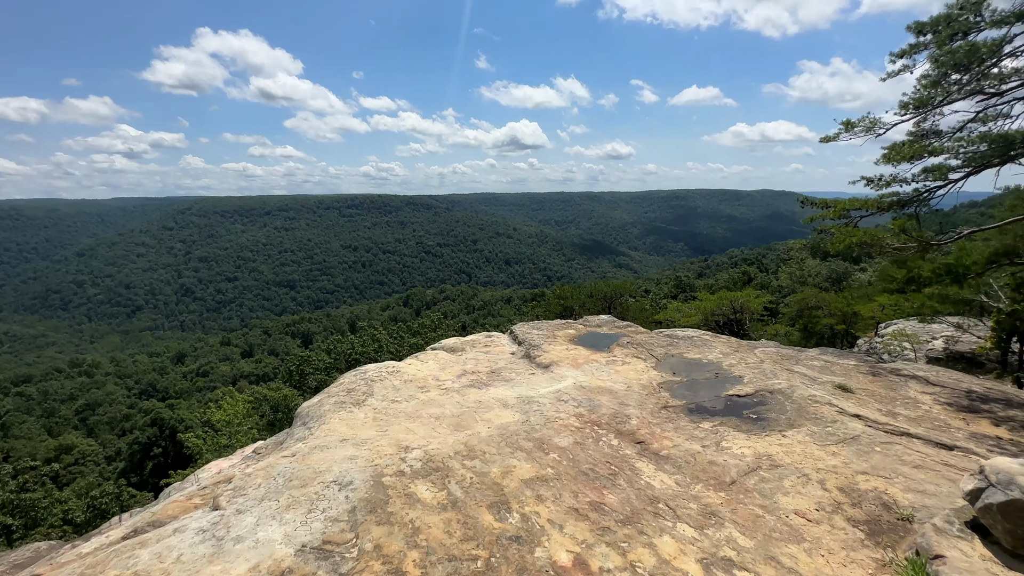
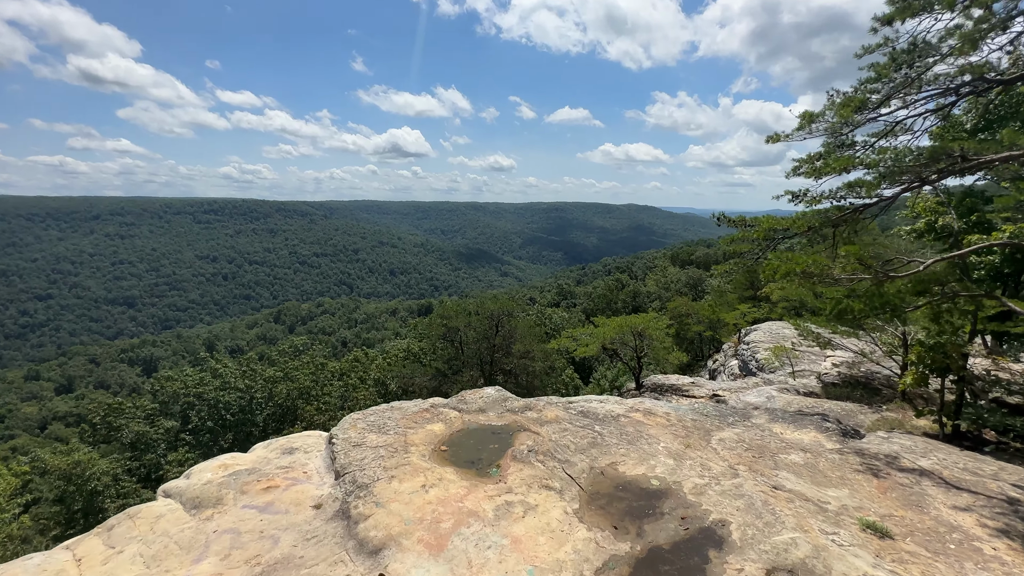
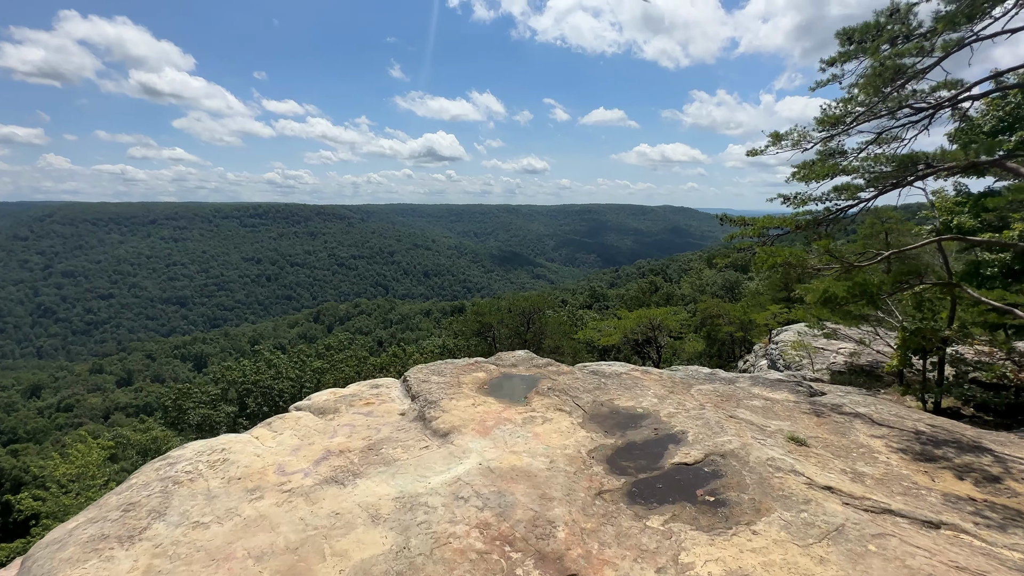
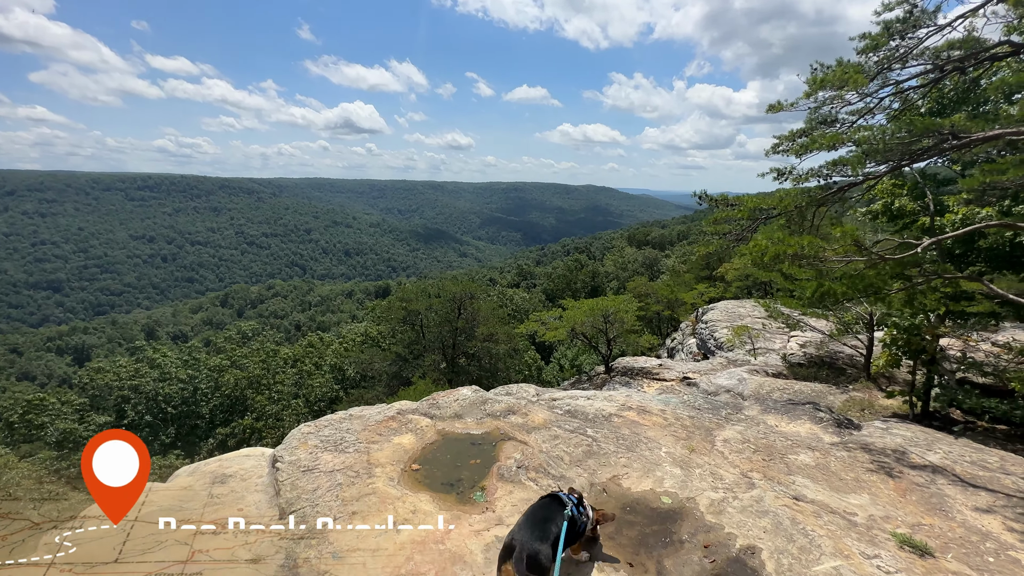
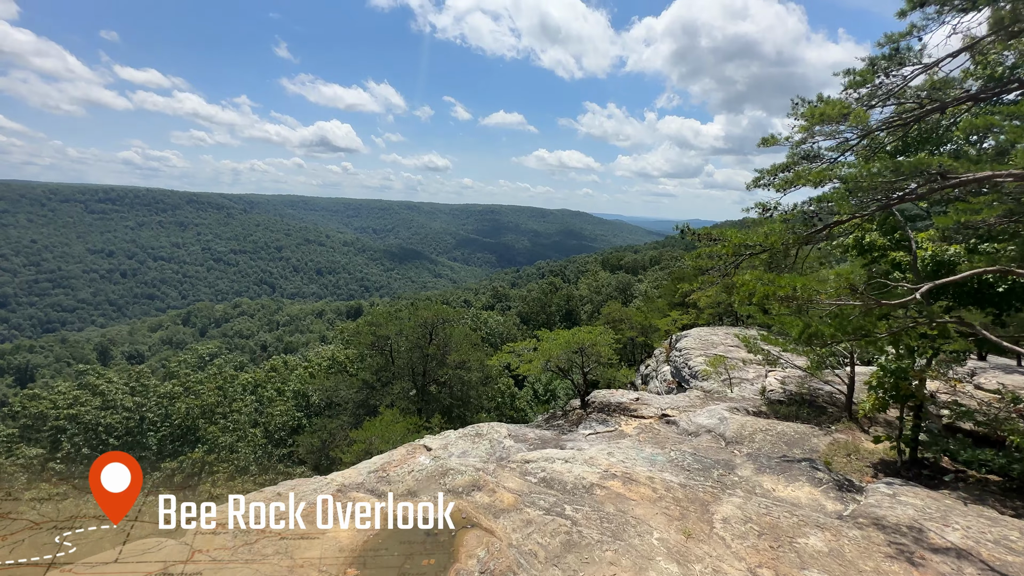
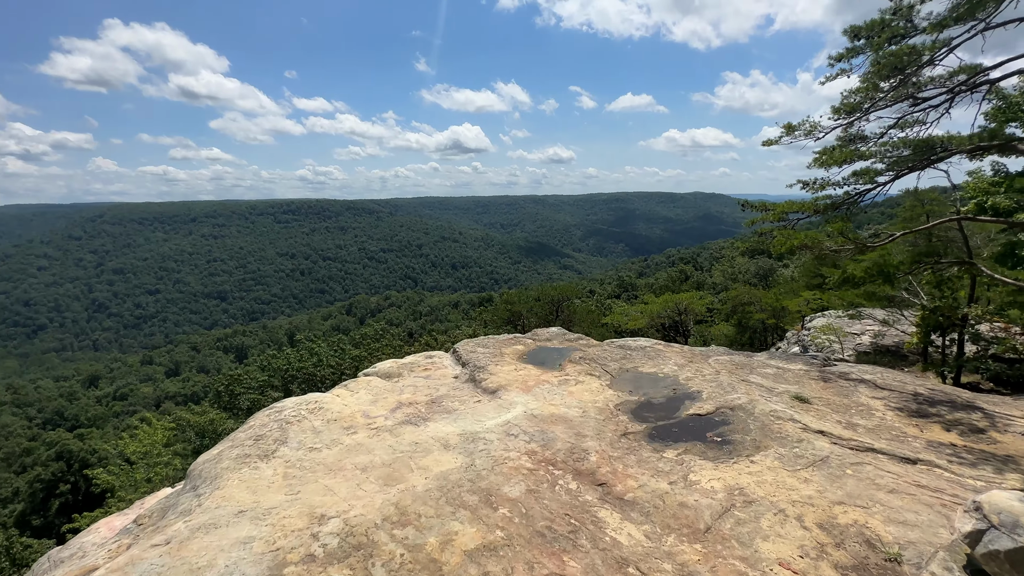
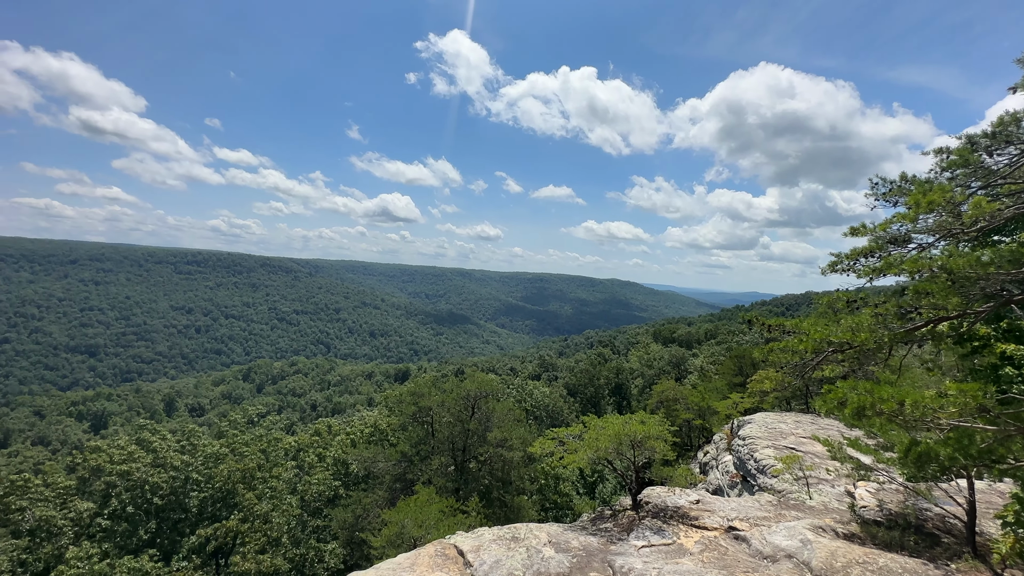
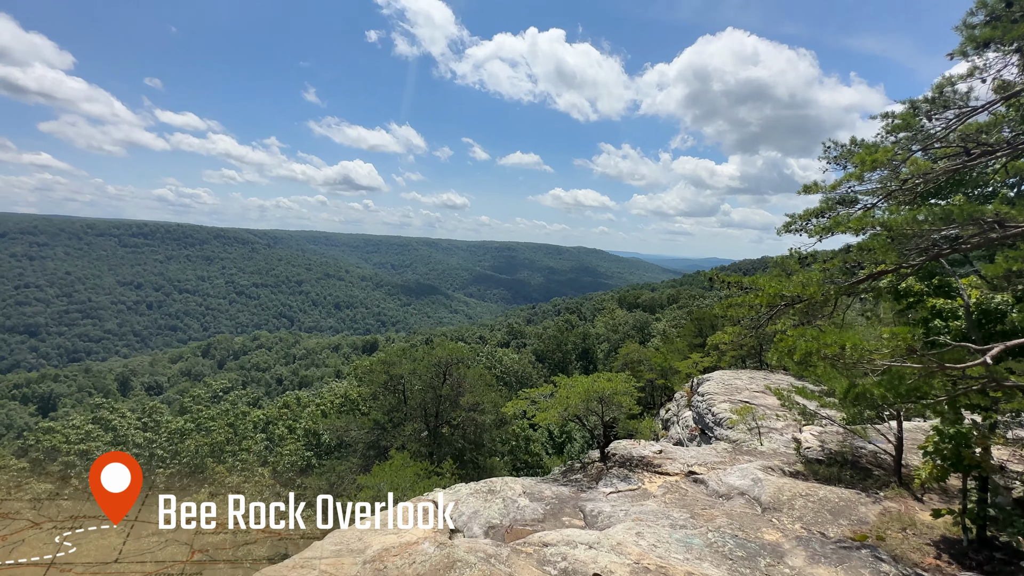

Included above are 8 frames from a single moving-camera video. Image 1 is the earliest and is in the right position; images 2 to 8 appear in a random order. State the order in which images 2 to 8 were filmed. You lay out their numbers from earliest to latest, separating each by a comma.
6, 3, 2, 4, 5, 8, 7
